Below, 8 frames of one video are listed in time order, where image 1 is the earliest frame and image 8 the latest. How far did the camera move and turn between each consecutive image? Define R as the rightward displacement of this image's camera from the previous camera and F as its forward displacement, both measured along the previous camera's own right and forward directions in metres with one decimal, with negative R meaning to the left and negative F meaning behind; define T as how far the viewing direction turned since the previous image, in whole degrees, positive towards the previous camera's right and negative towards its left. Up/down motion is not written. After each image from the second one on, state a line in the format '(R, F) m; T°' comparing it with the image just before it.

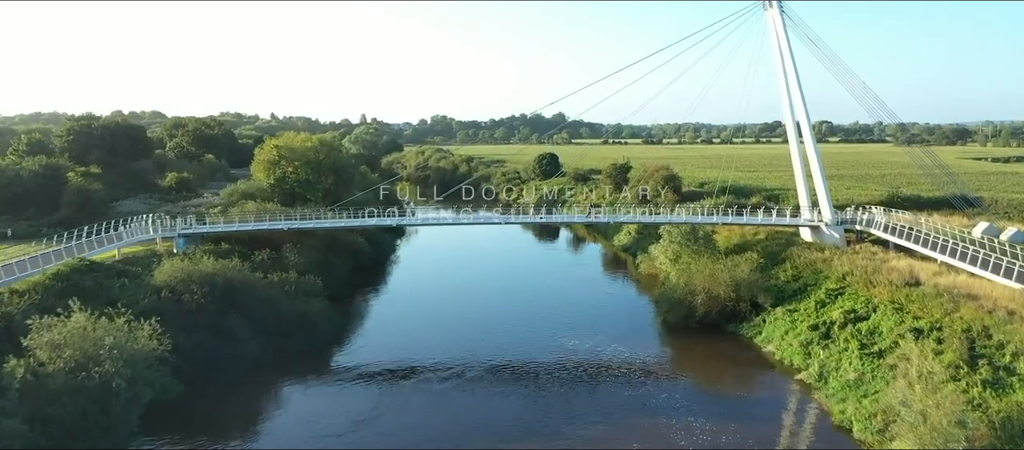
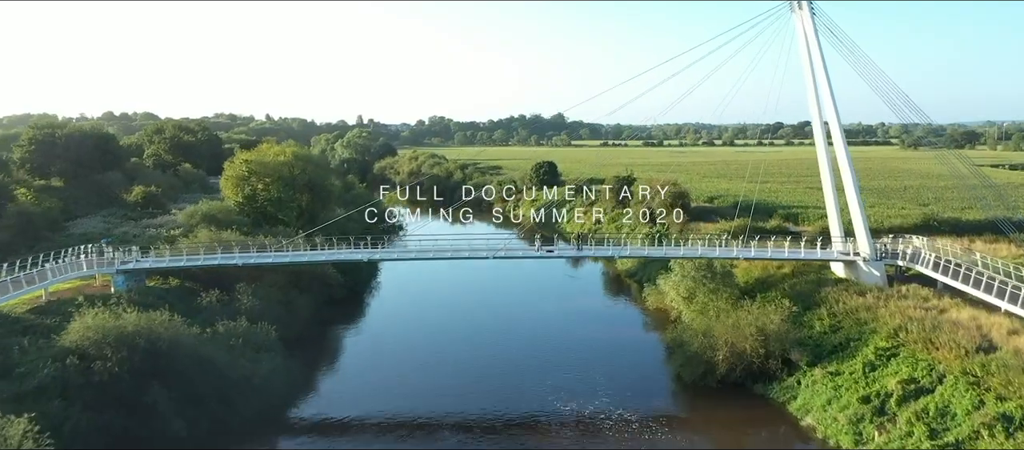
(+0.3, +2.7) m; 0°
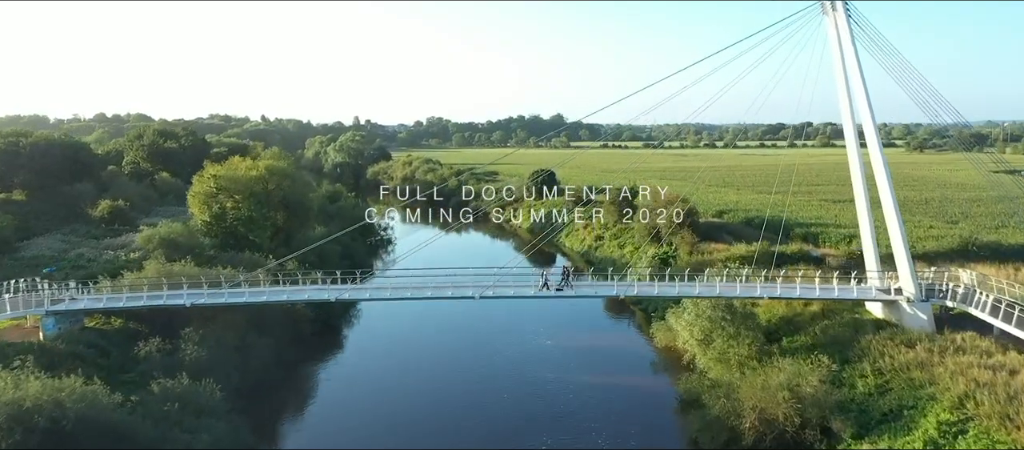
(+0.2, +2.3) m; 0°
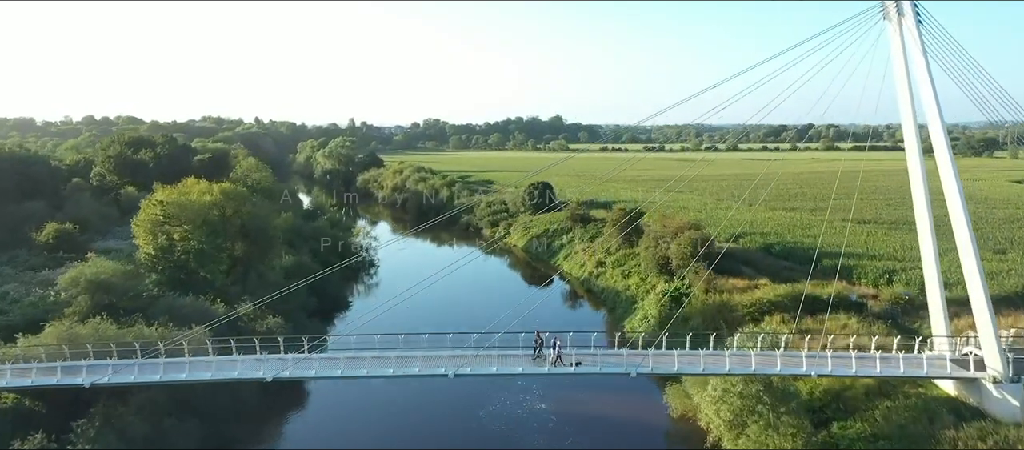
(+0.3, +3.1) m; 0°
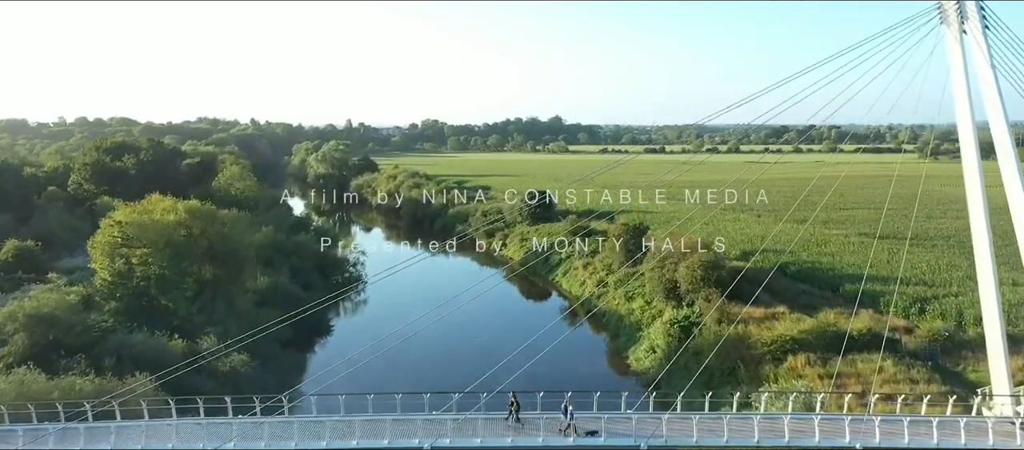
(+0.2, +2.0) m; 0°
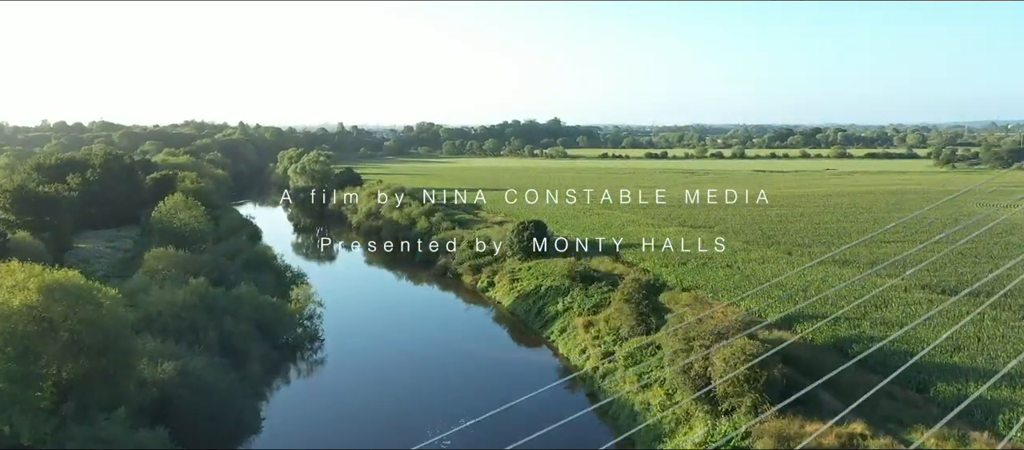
(+0.5, +5.5) m; 0°
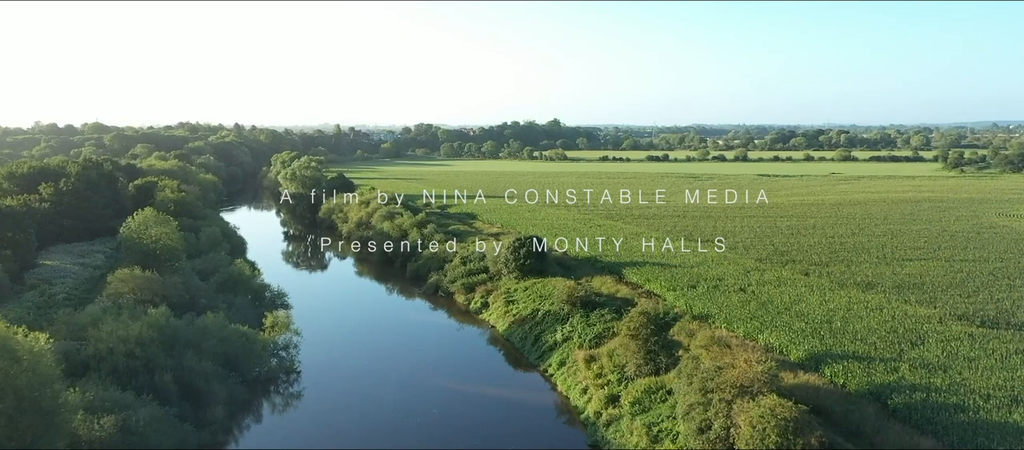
(+0.2, +2.4) m; 0°
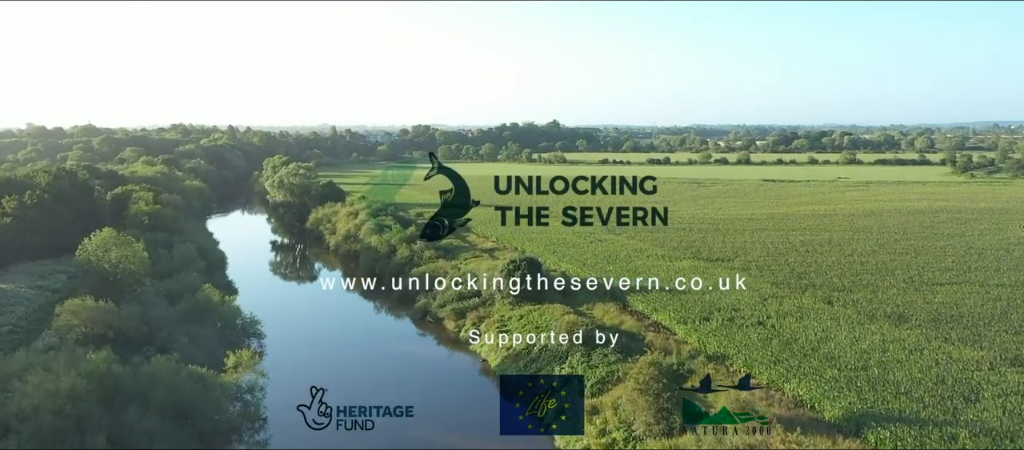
(+0.3, +2.7) m; 0°
